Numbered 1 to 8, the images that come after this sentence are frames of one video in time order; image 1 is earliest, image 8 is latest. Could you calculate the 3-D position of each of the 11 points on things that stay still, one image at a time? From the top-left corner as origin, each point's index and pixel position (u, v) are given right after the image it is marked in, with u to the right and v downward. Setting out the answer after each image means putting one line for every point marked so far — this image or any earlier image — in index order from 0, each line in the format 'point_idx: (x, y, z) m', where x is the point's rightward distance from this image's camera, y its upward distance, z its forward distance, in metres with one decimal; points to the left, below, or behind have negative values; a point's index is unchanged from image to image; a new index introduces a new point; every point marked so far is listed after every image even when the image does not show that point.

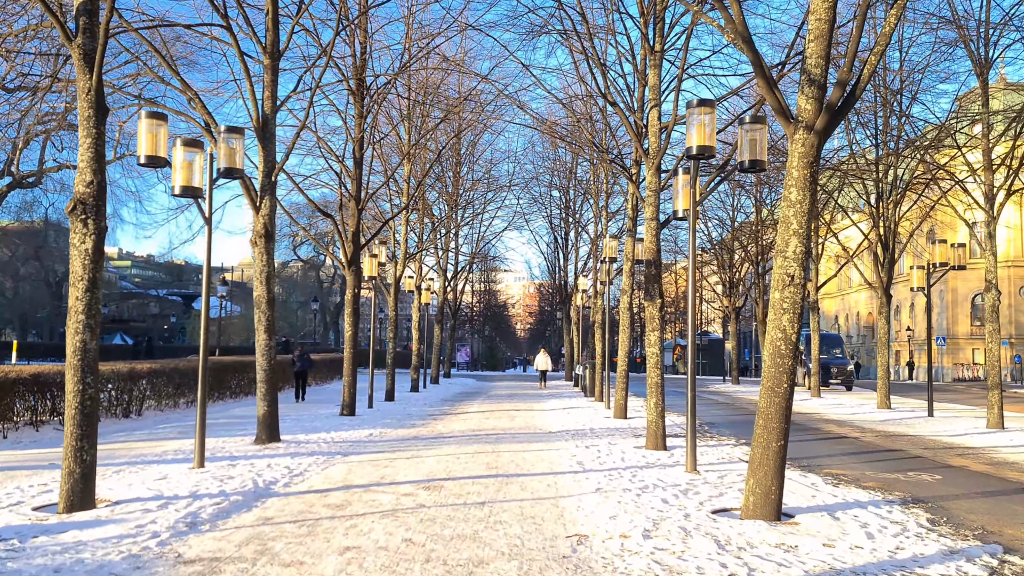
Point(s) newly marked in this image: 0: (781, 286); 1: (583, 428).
0: (+2.0, 0.0, +6.6) m
1: (+1.2, -2.4, +14.7) m
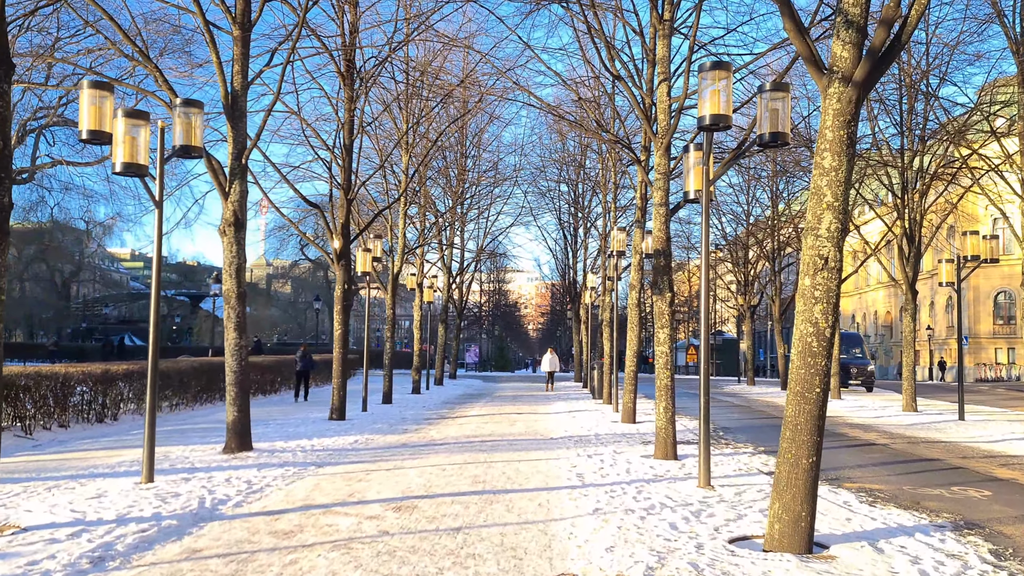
0: (+1.9, +0.1, +5.5) m
1: (+1.2, -2.3, +13.6) m
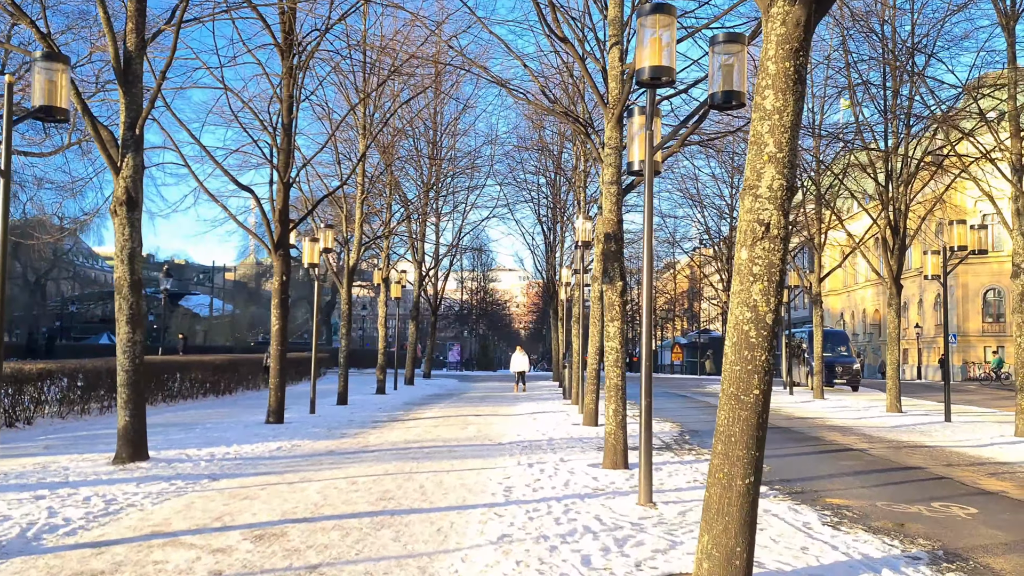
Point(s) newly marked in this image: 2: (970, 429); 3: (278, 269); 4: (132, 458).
0: (+1.2, +0.2, +4.4) m
1: (+0.4, -2.2, +12.5) m
2: (+7.9, -2.4, +14.9) m
3: (-3.9, +0.3, +14.6) m
4: (-4.0, -1.8, +9.2) m
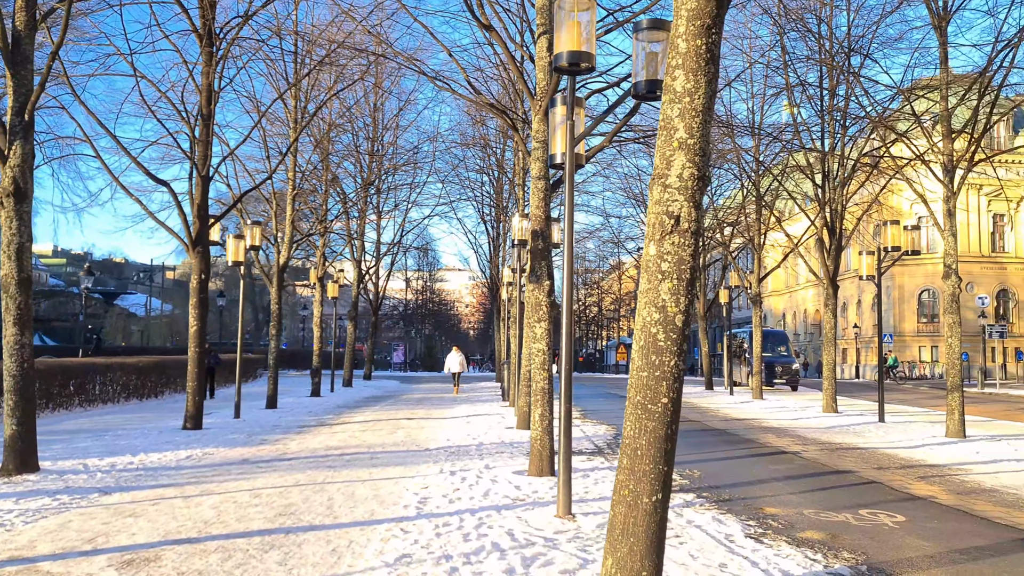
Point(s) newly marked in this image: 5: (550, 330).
0: (+0.7, +0.2, +4.0) m
1: (-0.6, -2.2, +12.0) m
2: (+6.7, -2.4, +14.9) m
3: (-5.1, +0.3, +13.9) m
4: (-4.8, -1.8, +8.5) m
5: (+0.4, -0.5, +9.4) m
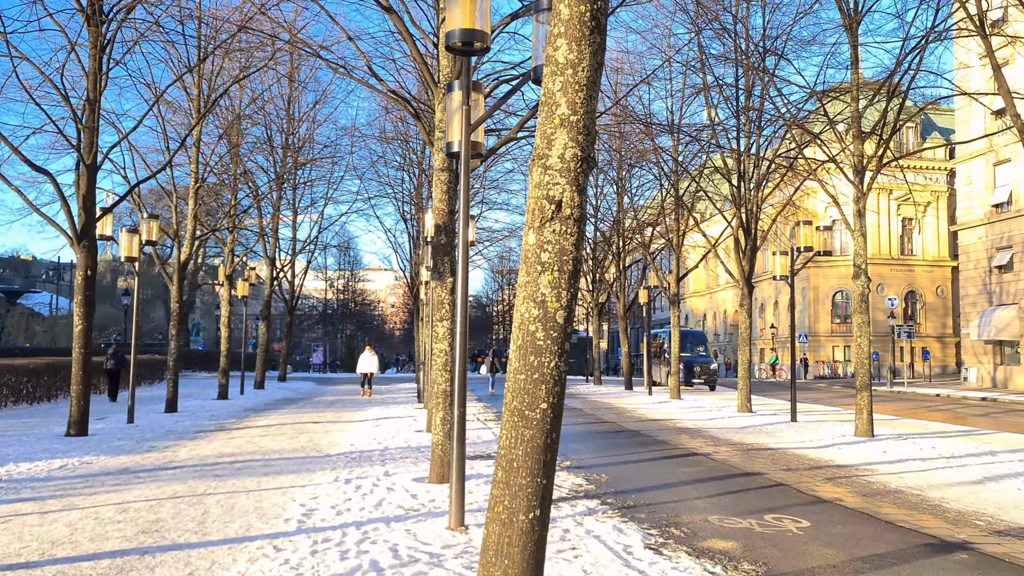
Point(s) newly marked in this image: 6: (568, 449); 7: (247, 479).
0: (+0.1, +0.3, +3.6) m
1: (-1.8, -2.1, +11.5) m
2: (+5.2, -2.4, +15.0) m
3: (-6.4, +0.4, +13.0) m
4: (-5.7, -1.7, +7.6) m
5: (-0.6, -0.4, +8.9) m
6: (+0.8, -2.2, +12.0) m
7: (-2.7, -1.9, +8.9) m
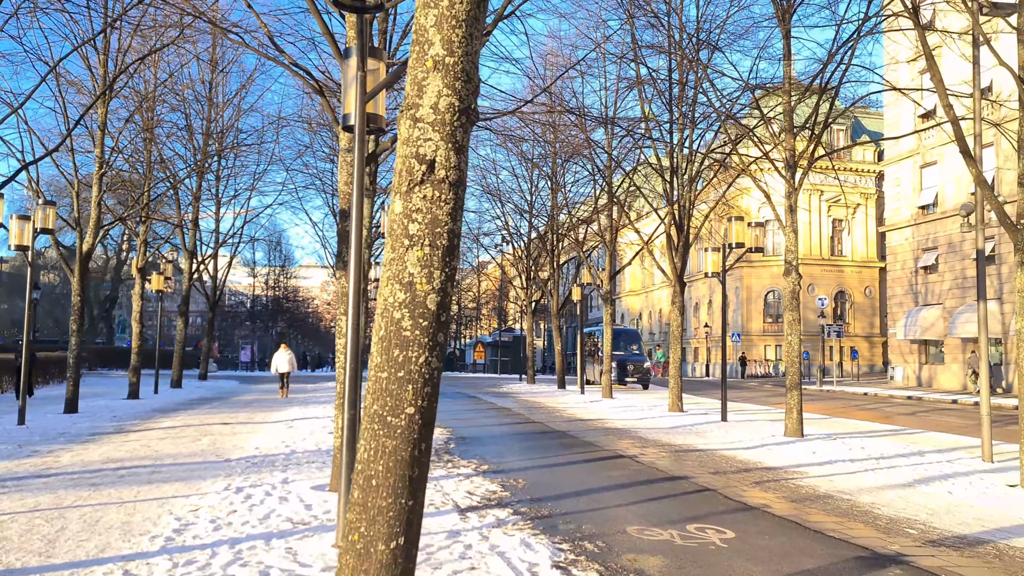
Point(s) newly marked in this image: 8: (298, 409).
0: (-0.4, +0.3, +3.0) m
1: (-2.9, -2.0, +10.7) m
2: (+3.9, -2.4, +14.6) m
3: (-7.5, +0.5, +11.9) m
4: (-6.5, -1.6, +6.5) m
5: (-1.4, -0.3, +8.2) m
6: (-0.3, -2.1, +11.4) m
7: (-3.6, -1.8, +8.0) m
8: (-4.5, -2.6, +18.4) m
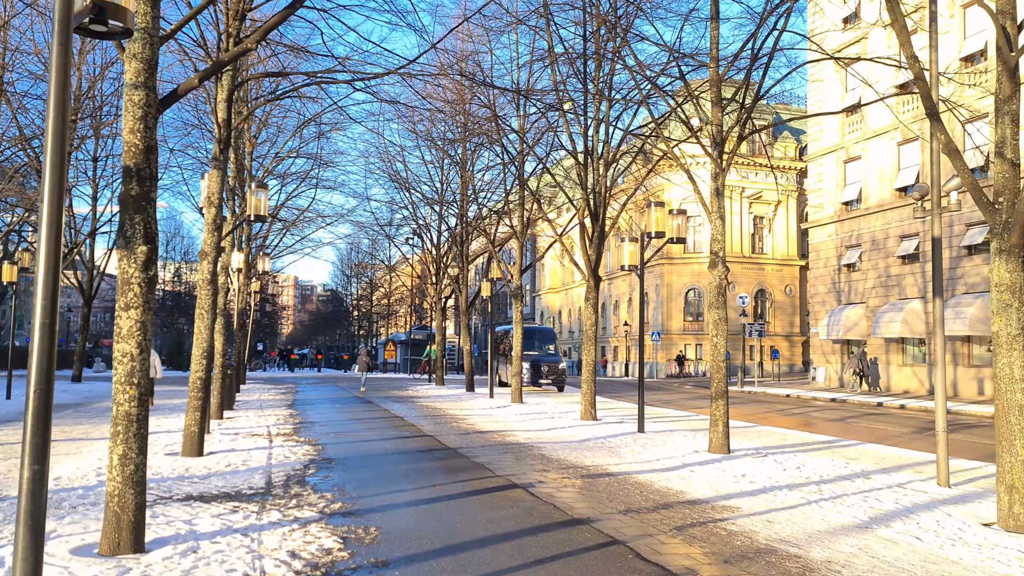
0: (-1.0, +0.4, +0.9) m
1: (-4.2, -1.9, +8.4) m
2: (+2.2, -2.3, +12.9) m
3: (-8.9, +0.7, +9.1) m
4: (-7.4, -1.5, +3.9) m
5: (-2.5, -0.2, +6.0) m
6: (-1.7, -2.0, +9.2) m
7: (-4.6, -1.7, +5.7) m
8: (-6.5, -2.4, +15.9) m
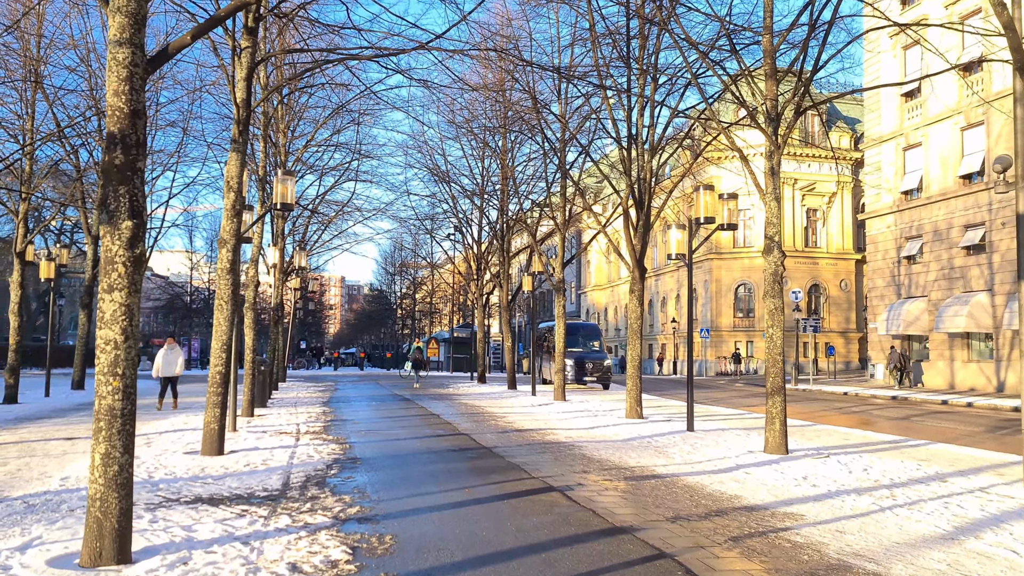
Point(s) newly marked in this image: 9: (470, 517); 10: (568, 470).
0: (-1.1, +0.5, +0.2) m
1: (-3.8, -1.8, +7.8) m
2: (+2.8, -2.1, +12.0) m
3: (-8.5, +0.8, +8.9) m
4: (-7.3, -1.4, +3.6) m
5: (-2.3, -0.1, +5.4) m
6: (-1.3, -1.9, +8.6) m
7: (-4.4, -1.6, +5.2) m
8: (-5.7, -2.3, +15.5) m
9: (-0.3, -1.8, +6.6) m
10: (+0.7, -2.0, +9.3) m
